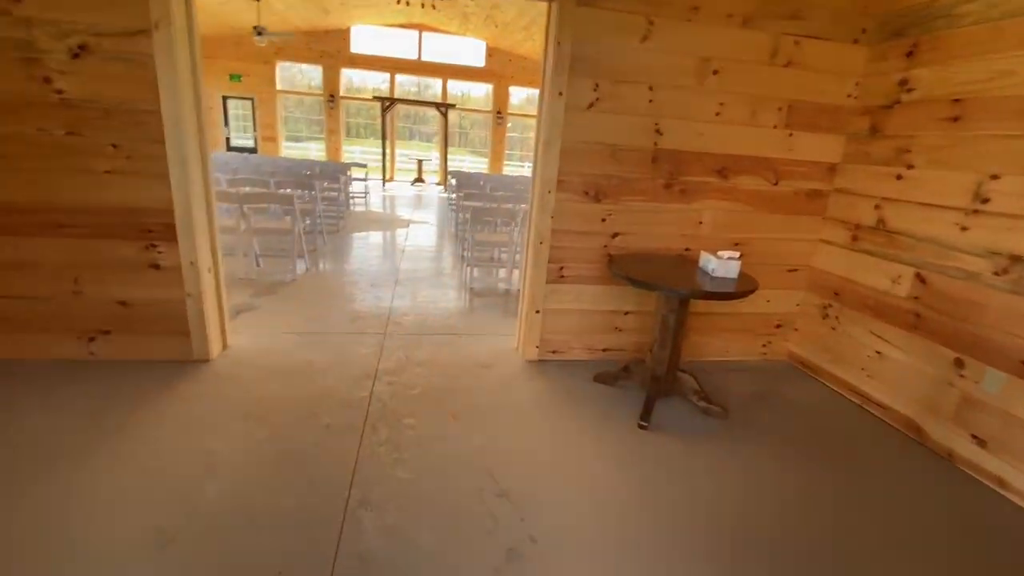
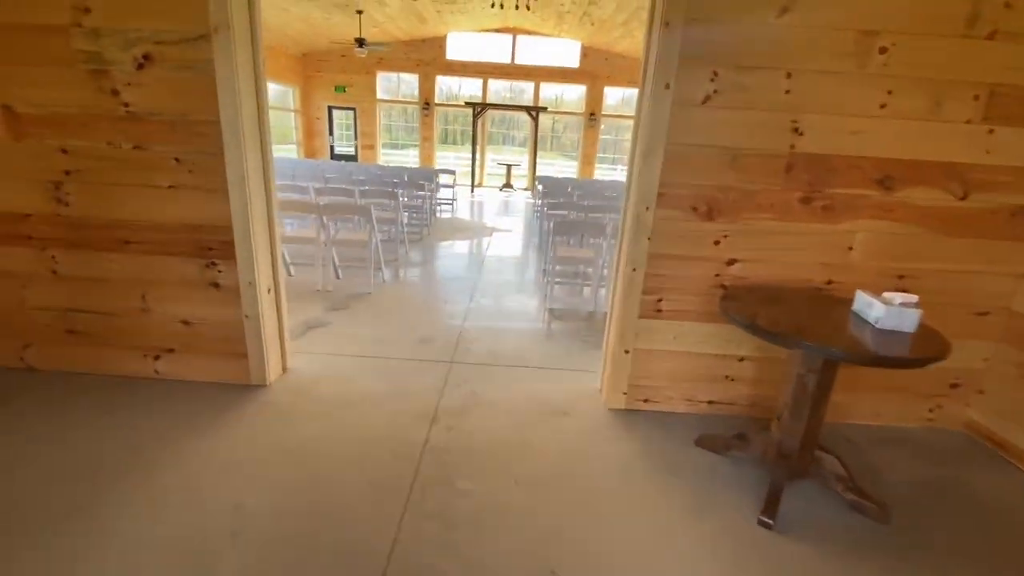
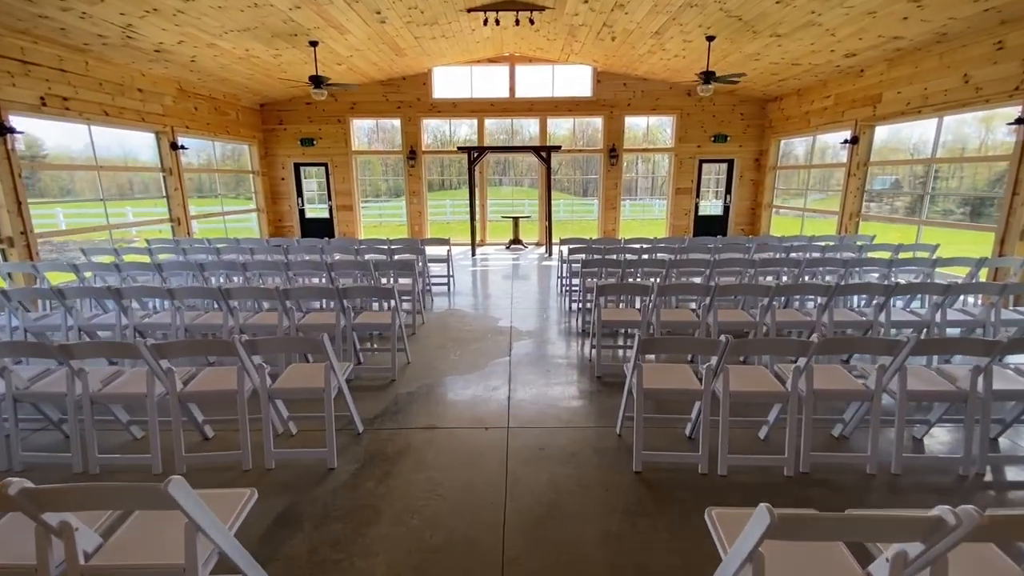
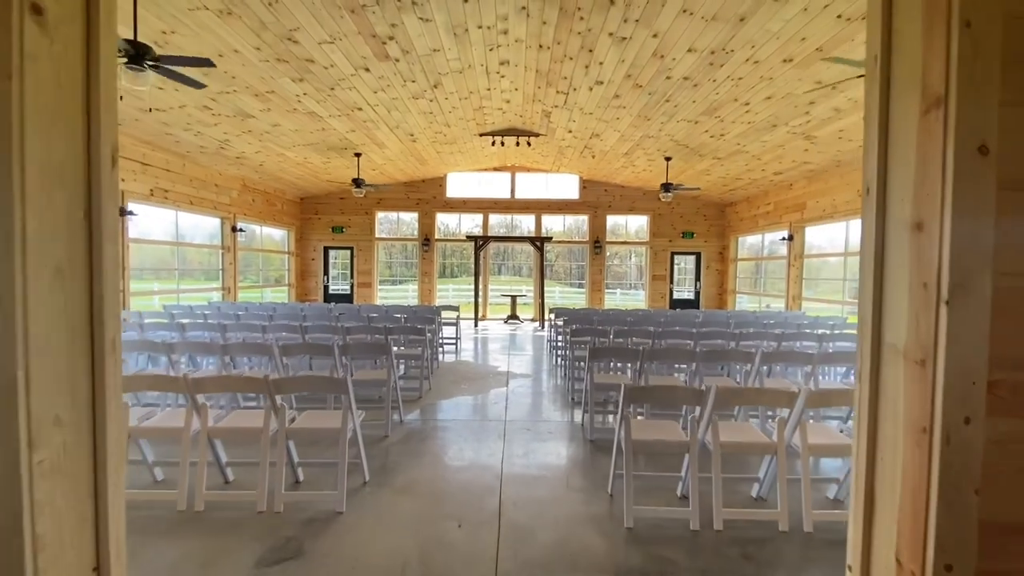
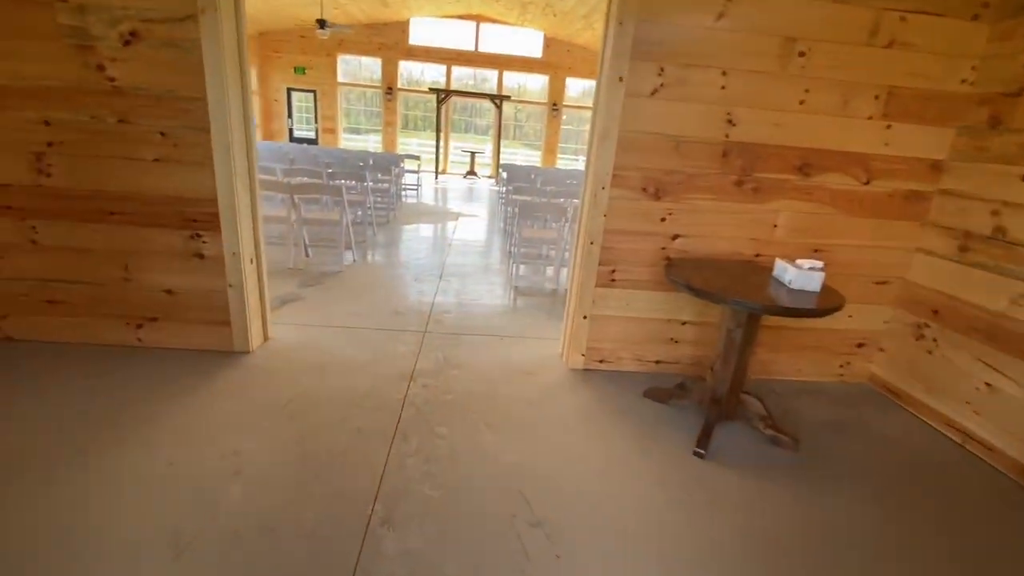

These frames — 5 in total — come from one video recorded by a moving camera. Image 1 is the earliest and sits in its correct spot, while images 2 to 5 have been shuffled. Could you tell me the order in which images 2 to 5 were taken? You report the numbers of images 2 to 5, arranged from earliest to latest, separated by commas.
5, 2, 4, 3
